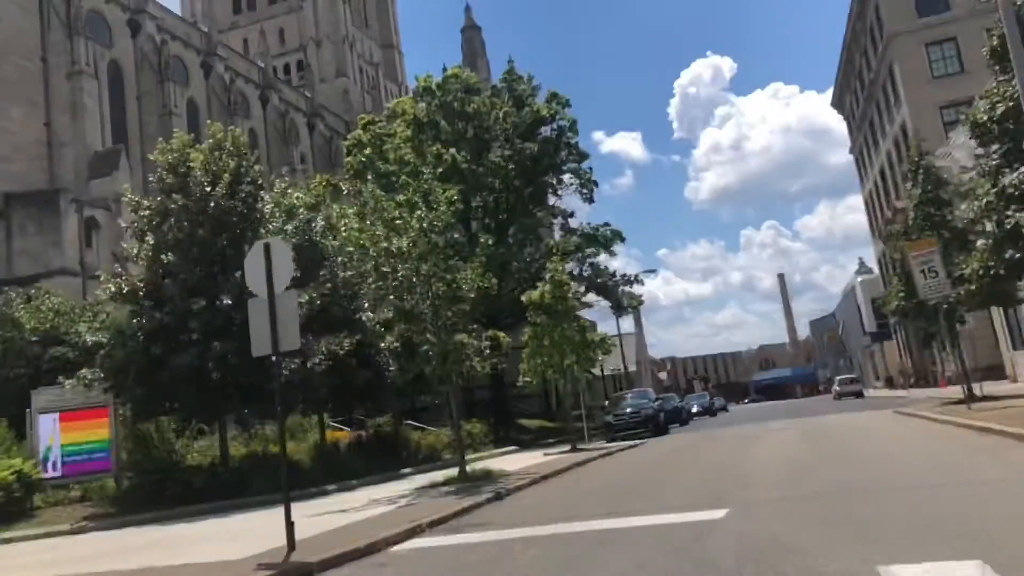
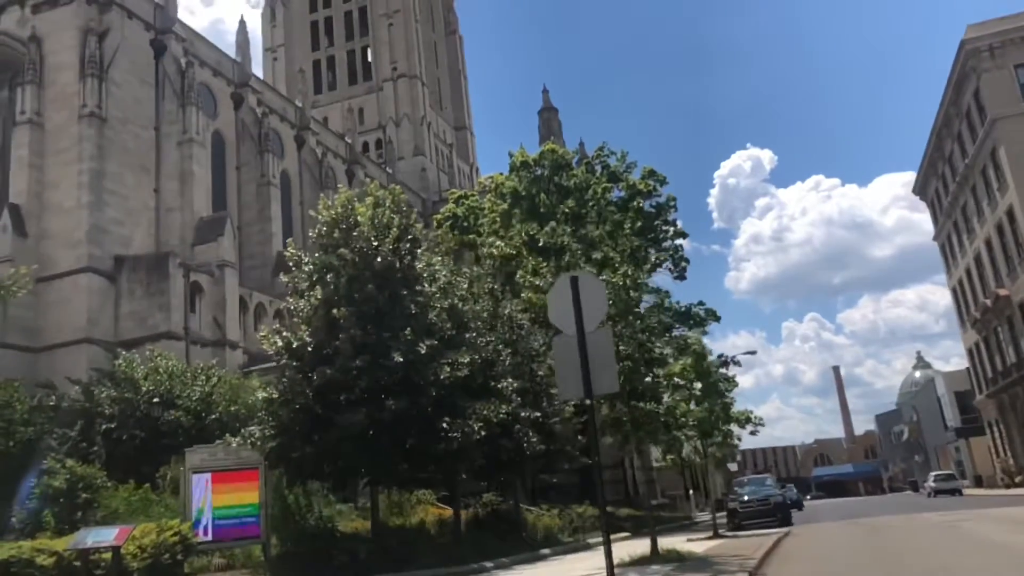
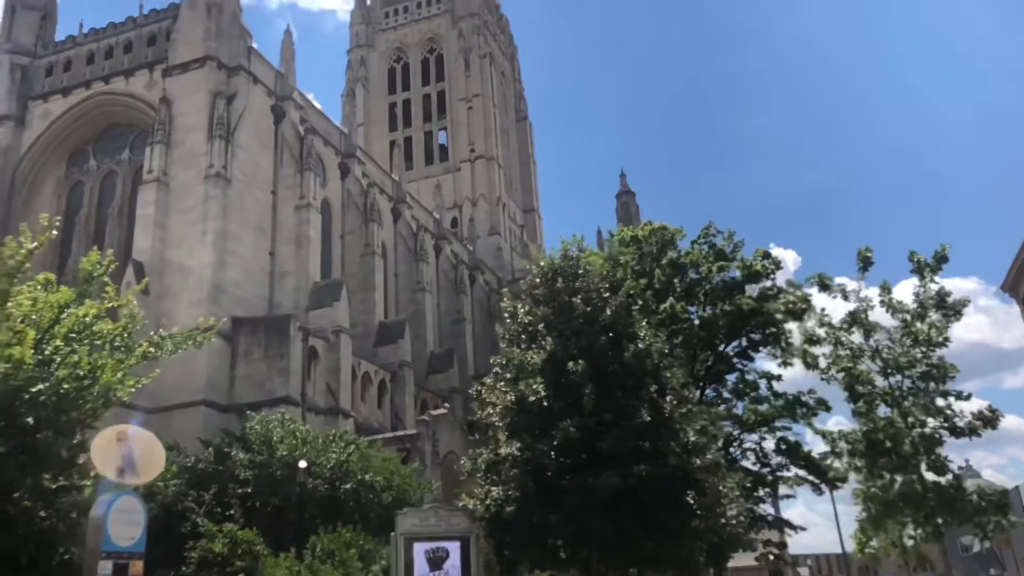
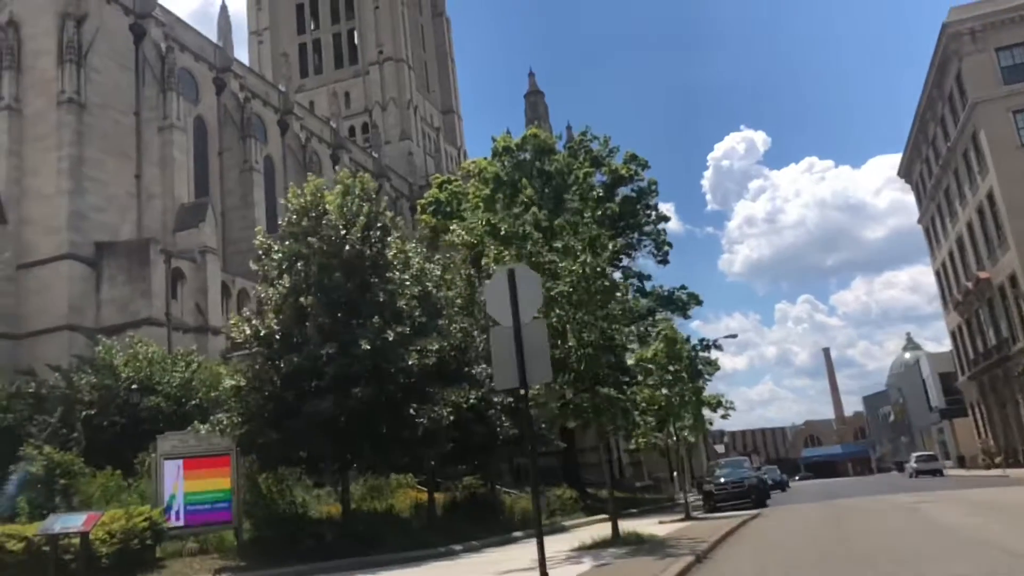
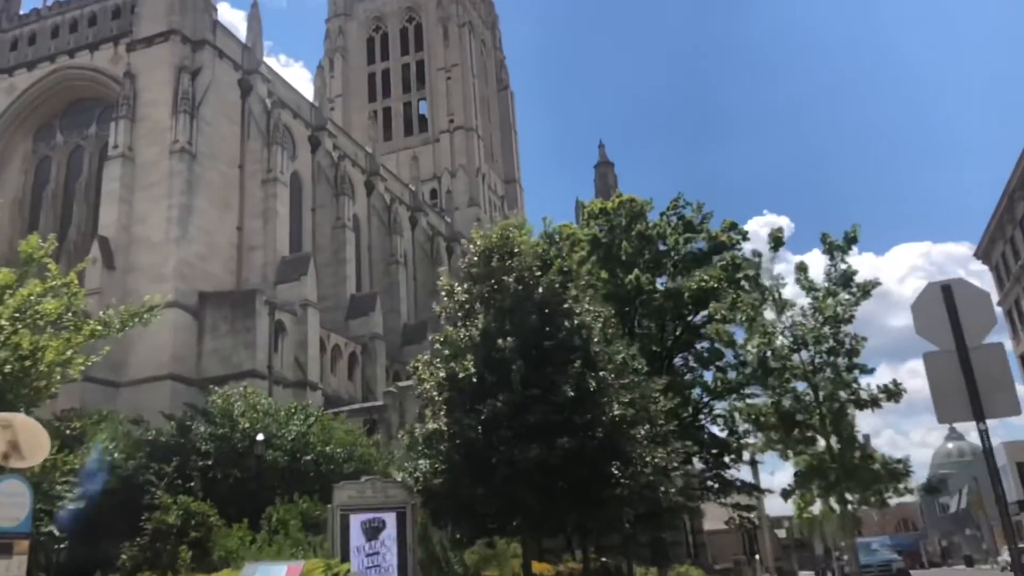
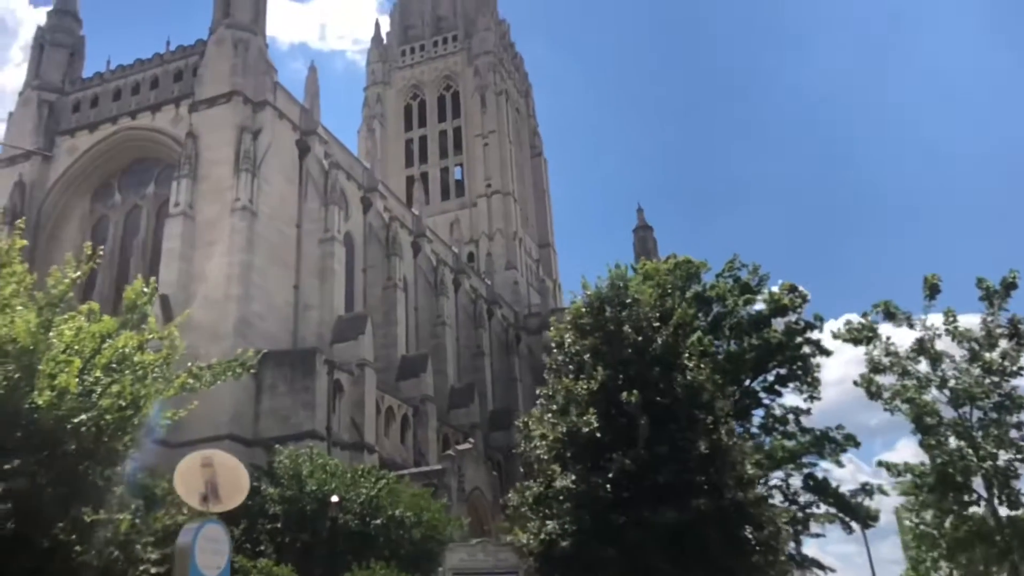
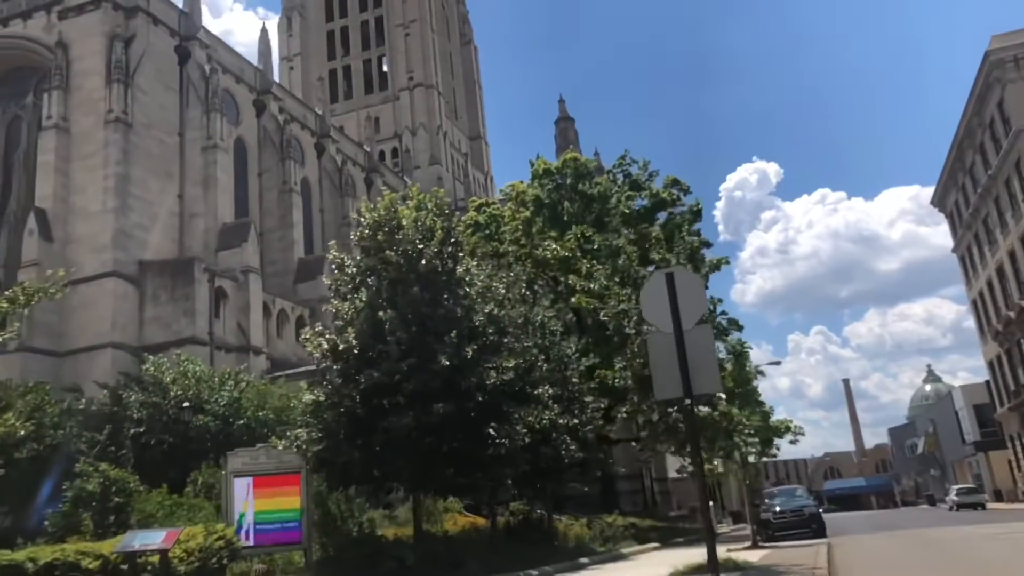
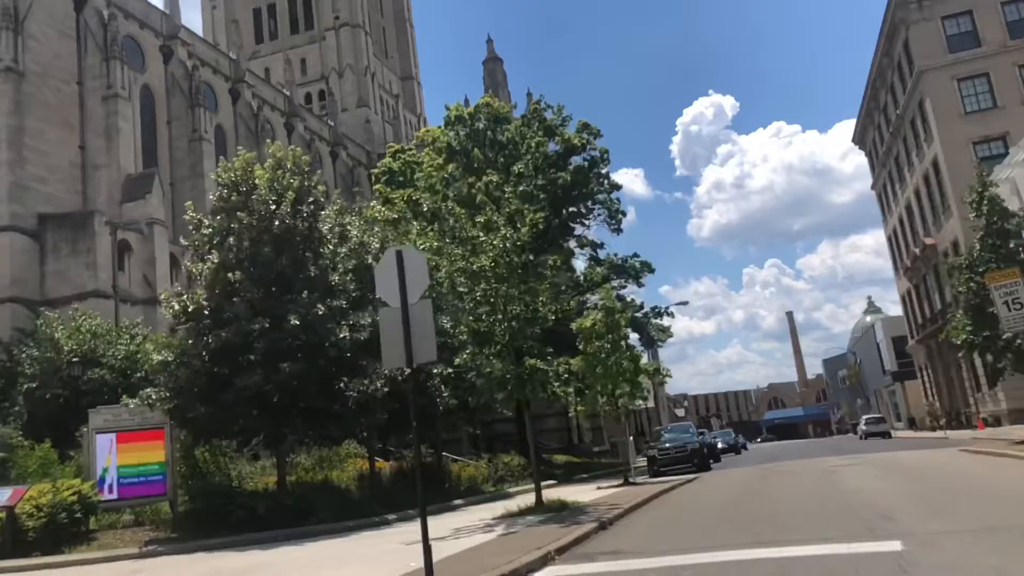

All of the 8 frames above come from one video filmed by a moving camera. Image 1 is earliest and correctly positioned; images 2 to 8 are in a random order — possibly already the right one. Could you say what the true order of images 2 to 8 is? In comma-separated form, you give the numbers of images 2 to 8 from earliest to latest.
8, 4, 2, 7, 5, 3, 6
